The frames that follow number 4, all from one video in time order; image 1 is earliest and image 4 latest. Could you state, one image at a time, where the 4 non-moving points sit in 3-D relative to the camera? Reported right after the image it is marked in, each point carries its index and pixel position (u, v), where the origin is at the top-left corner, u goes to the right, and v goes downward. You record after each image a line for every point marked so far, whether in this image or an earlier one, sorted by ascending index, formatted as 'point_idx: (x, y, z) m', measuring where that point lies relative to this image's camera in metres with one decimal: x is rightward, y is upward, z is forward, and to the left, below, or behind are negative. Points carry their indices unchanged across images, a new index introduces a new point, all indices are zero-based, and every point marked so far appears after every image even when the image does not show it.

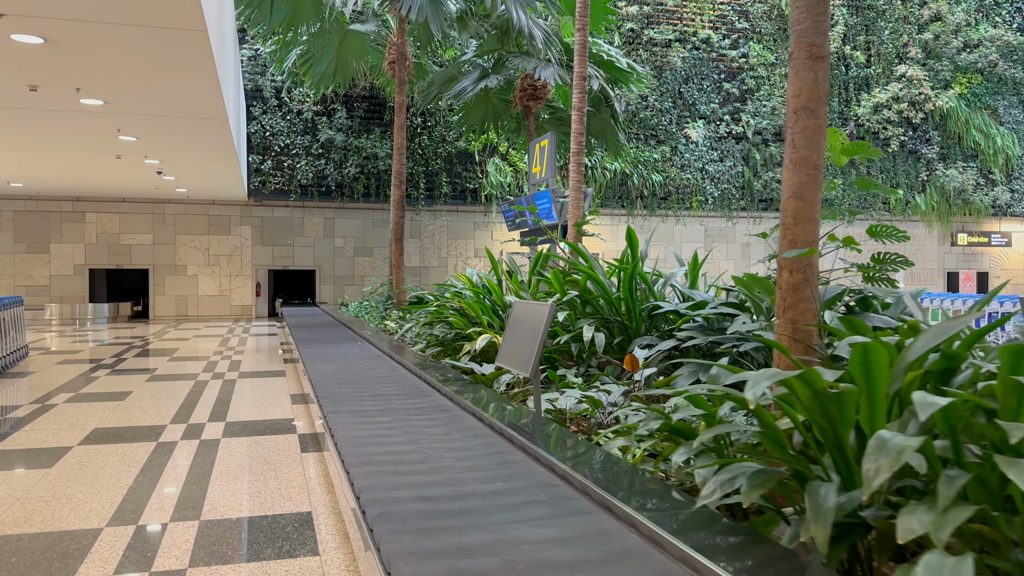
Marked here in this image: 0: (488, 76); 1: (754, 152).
0: (-0.2, +2.1, +8.4) m
1: (+4.2, +2.3, +14.2) m
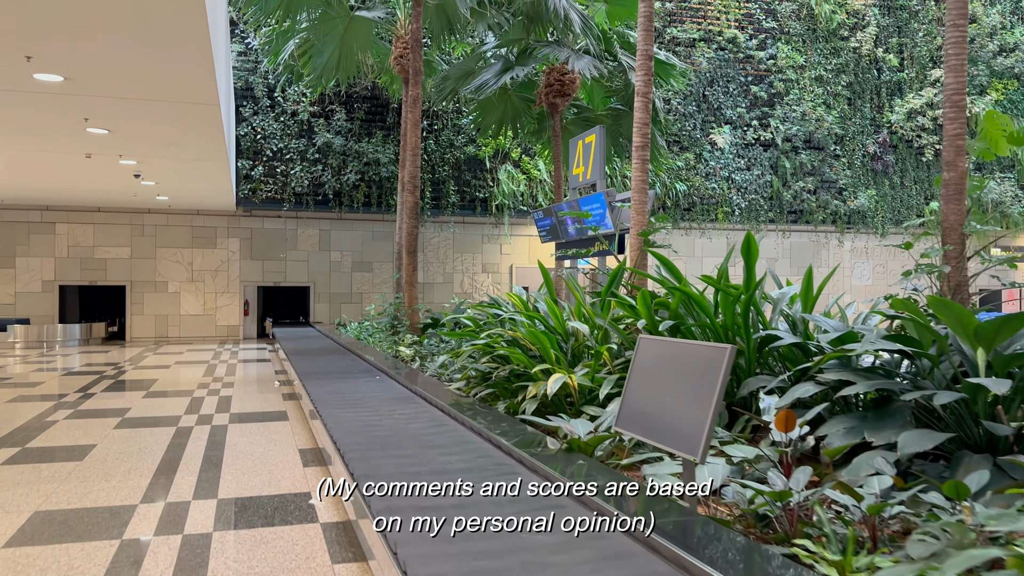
0: (0.0, +2.0, +7.5) m
1: (+4.4, +2.0, +13.4) m
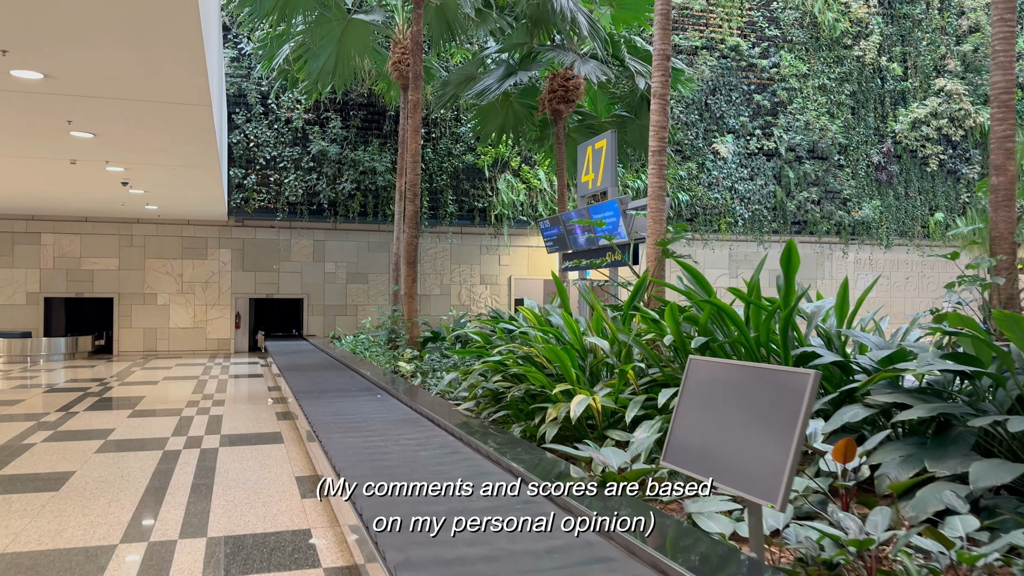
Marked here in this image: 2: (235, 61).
0: (0.0, +1.9, +7.2) m
1: (+4.3, +1.9, +13.2) m
2: (-4.1, +3.4, +12.4) m
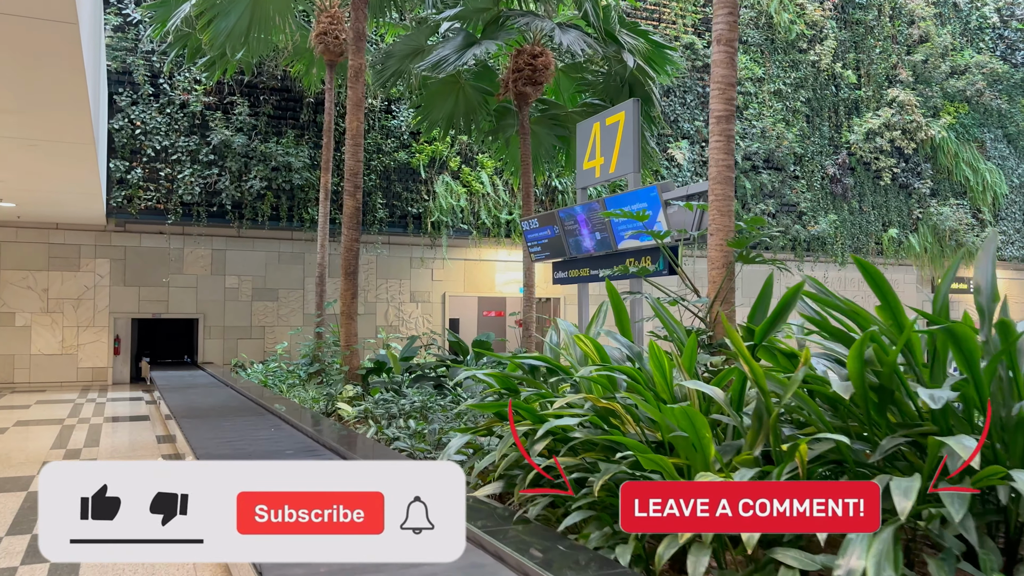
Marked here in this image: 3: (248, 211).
0: (-0.3, +1.7, +5.9) m
1: (+3.3, +1.6, +12.3) m
2: (-5.0, +3.1, +10.6) m
3: (-3.6, +1.0, +11.2) m
